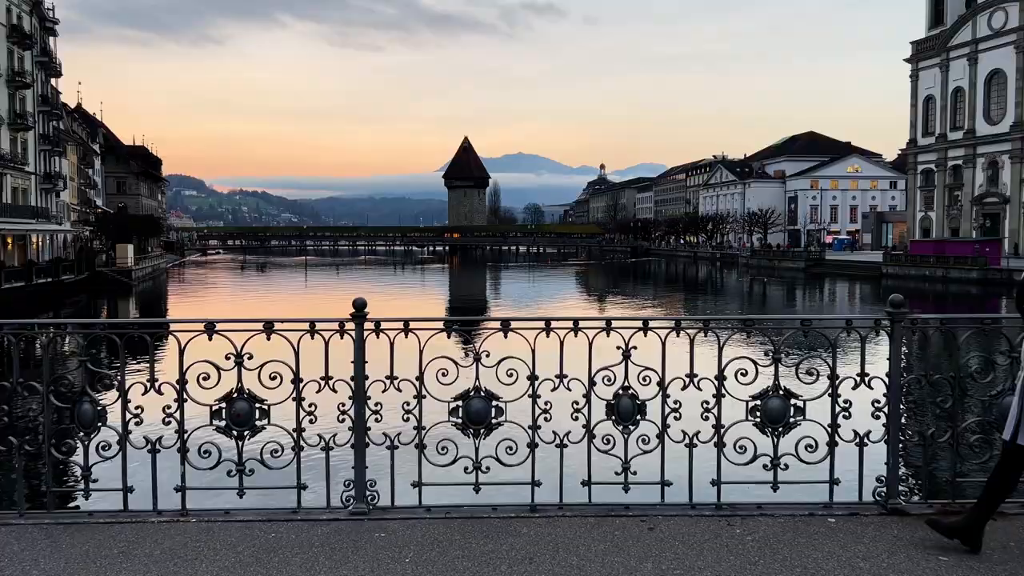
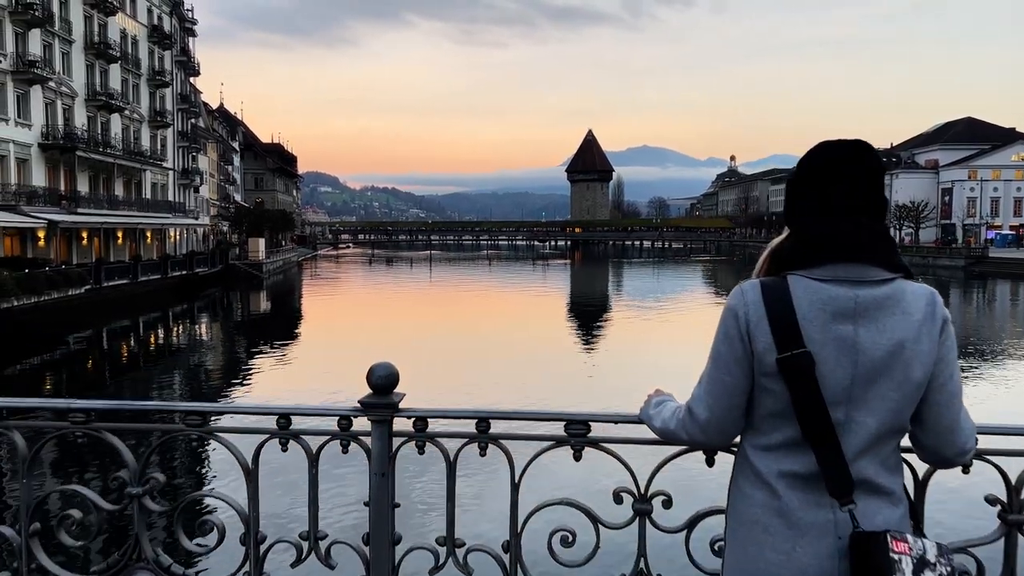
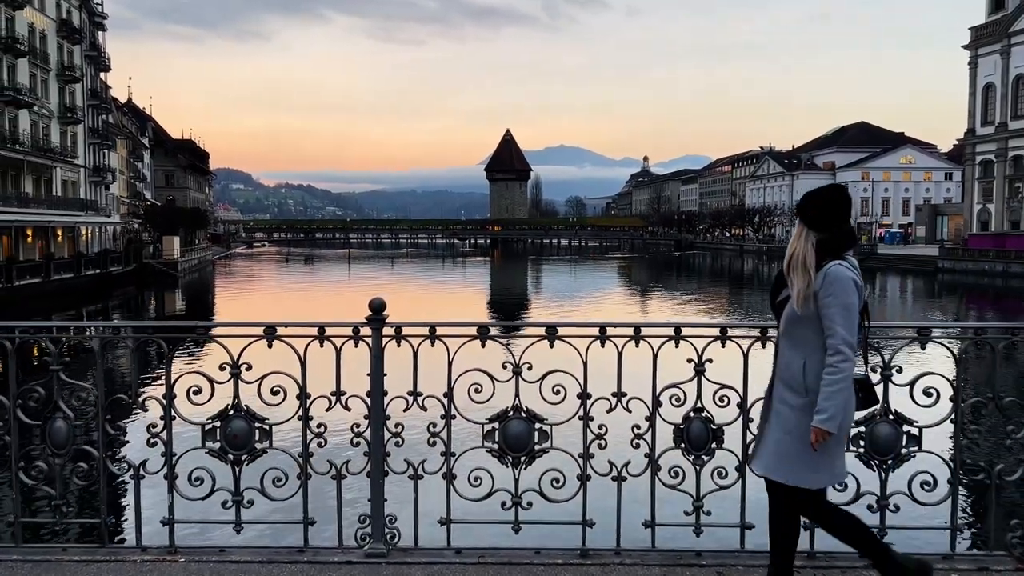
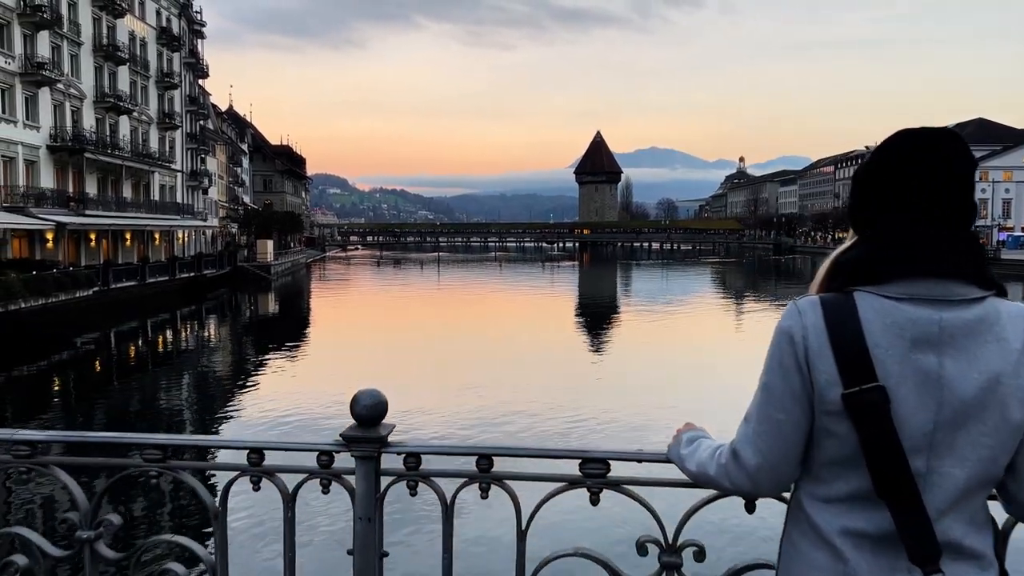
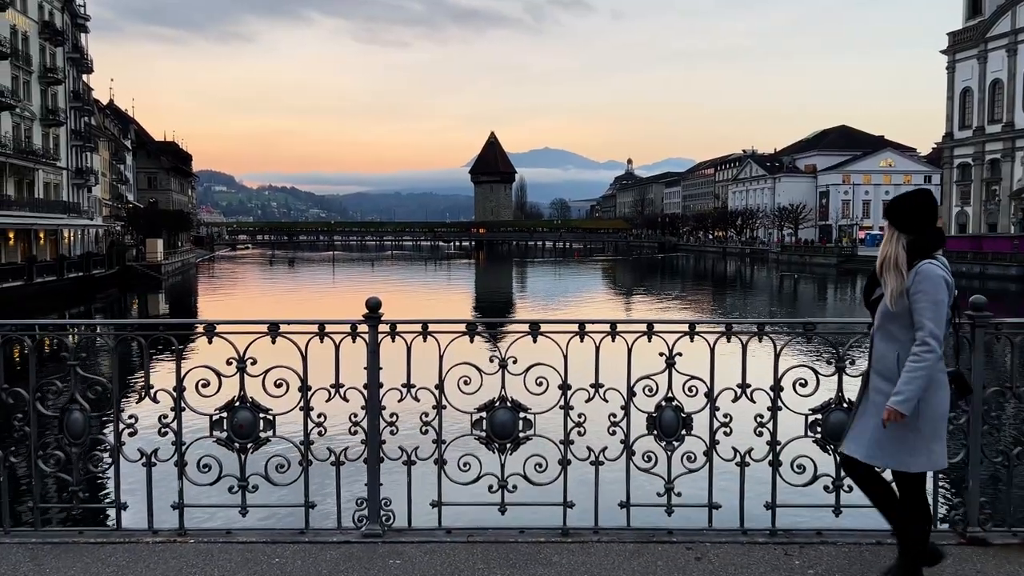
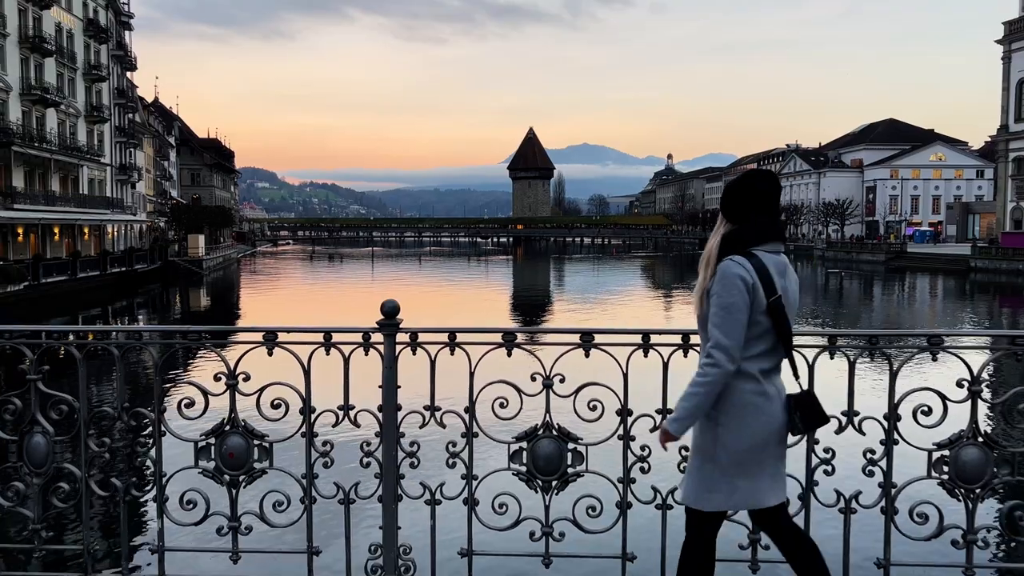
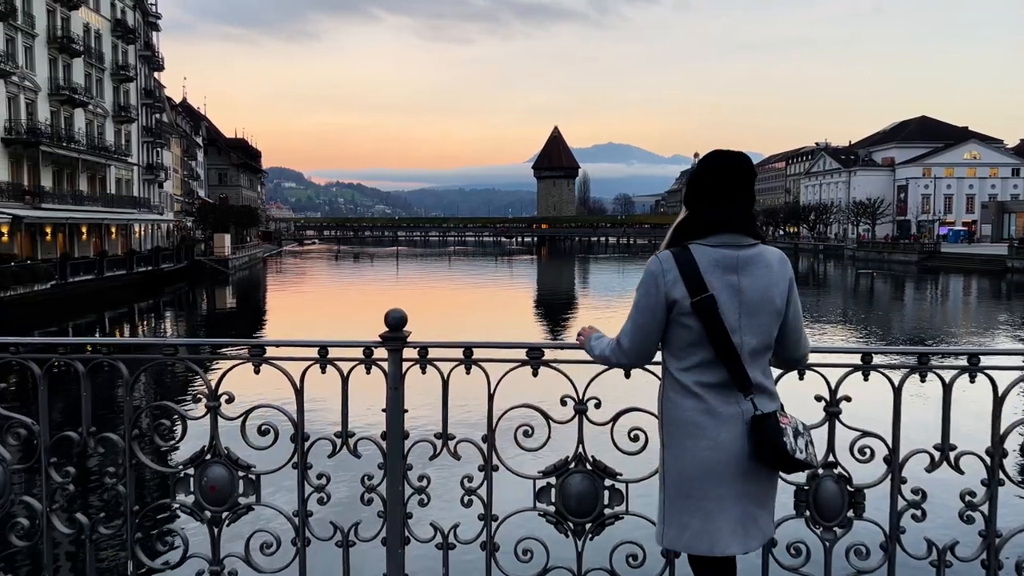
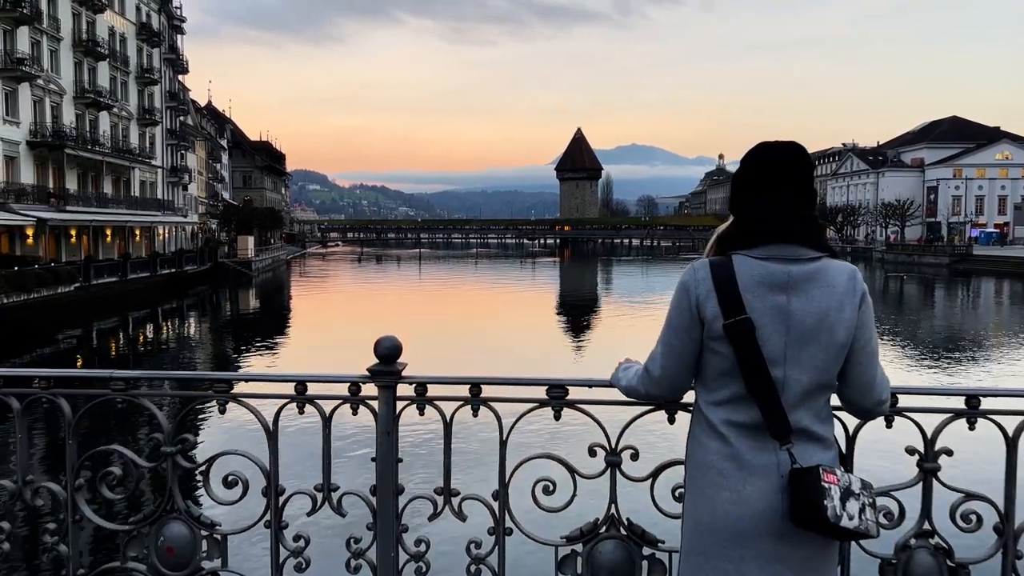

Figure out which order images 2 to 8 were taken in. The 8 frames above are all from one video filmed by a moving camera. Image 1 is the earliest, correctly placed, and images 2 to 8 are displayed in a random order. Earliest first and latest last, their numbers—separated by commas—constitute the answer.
5, 3, 6, 7, 8, 2, 4
